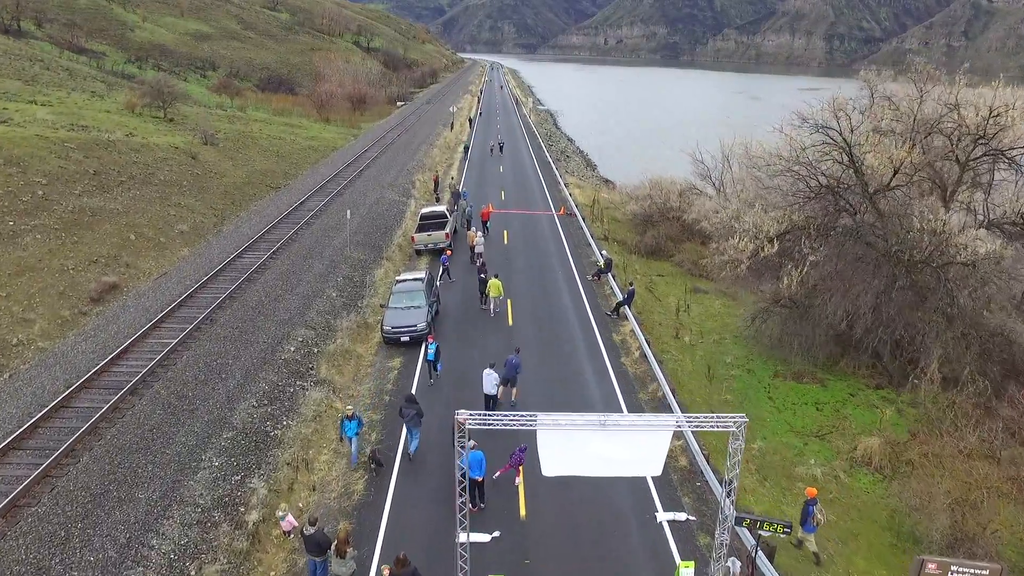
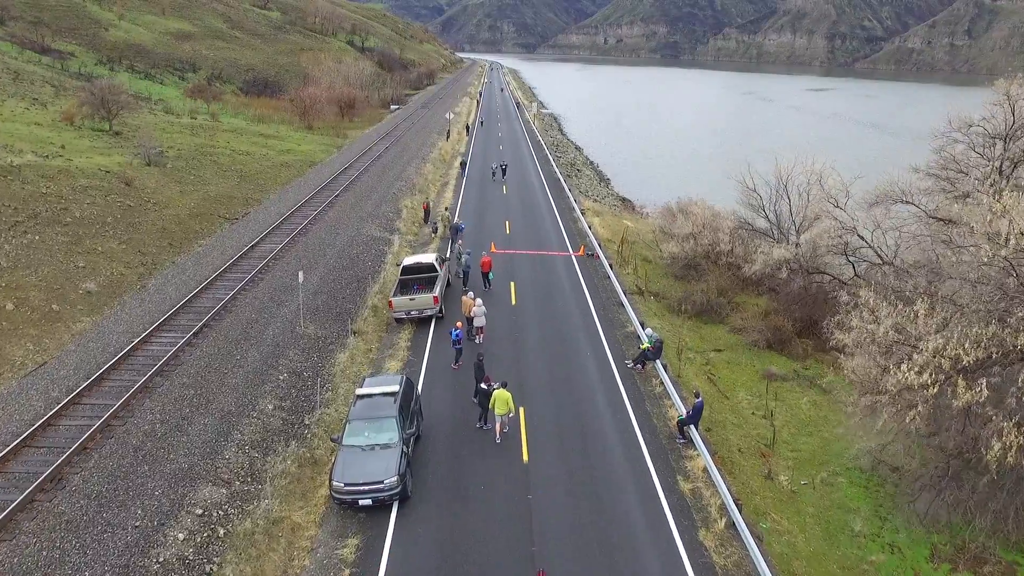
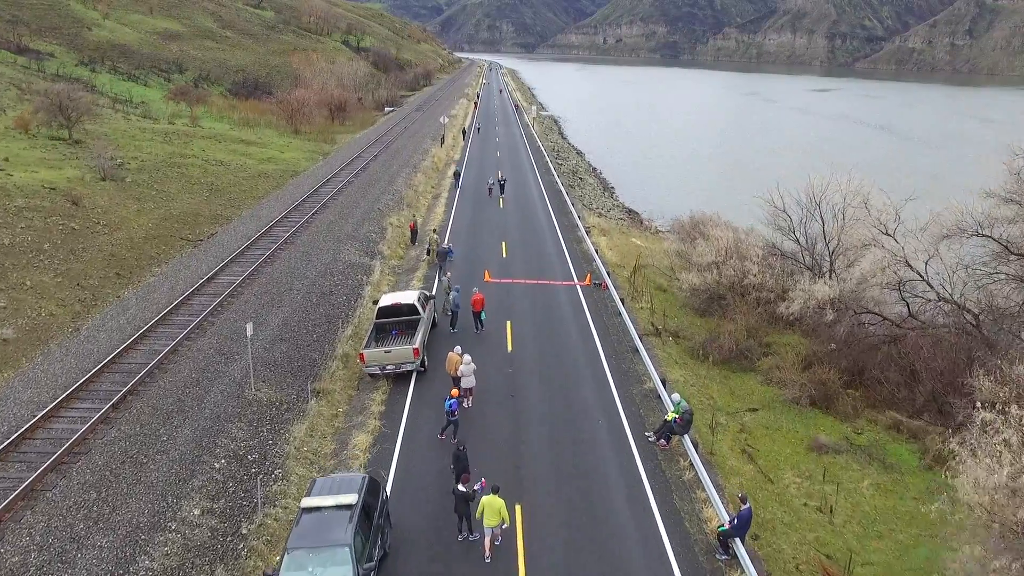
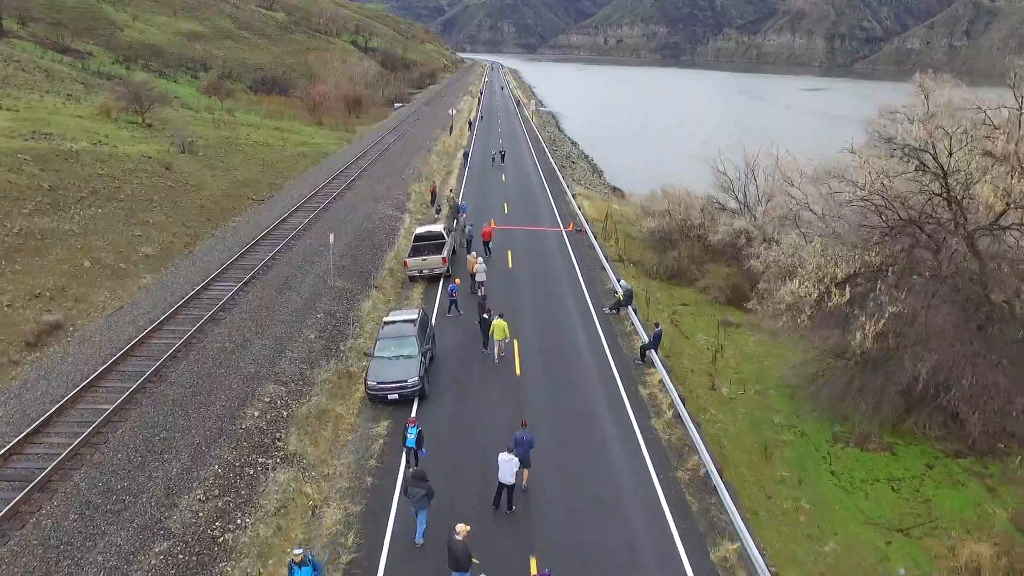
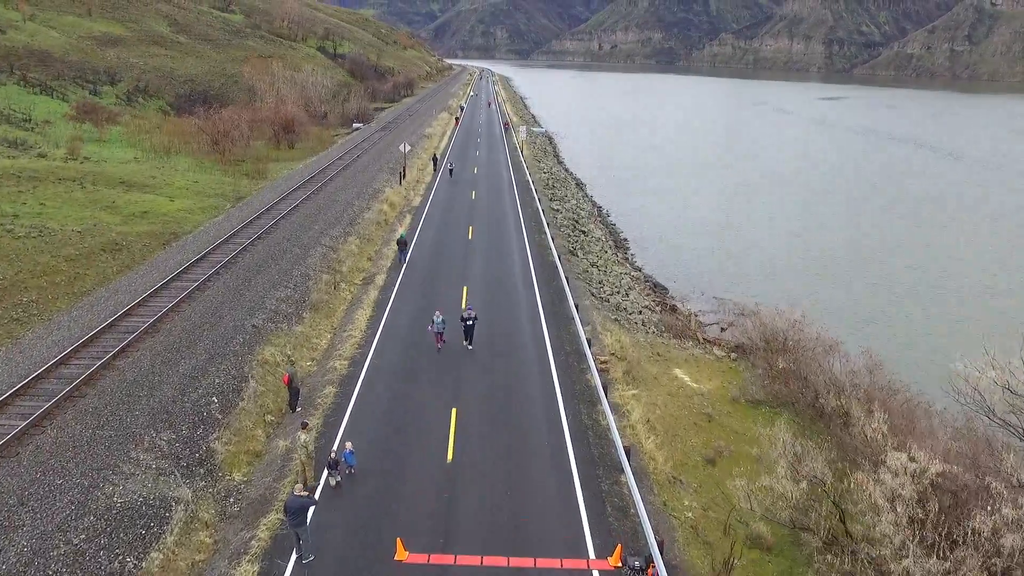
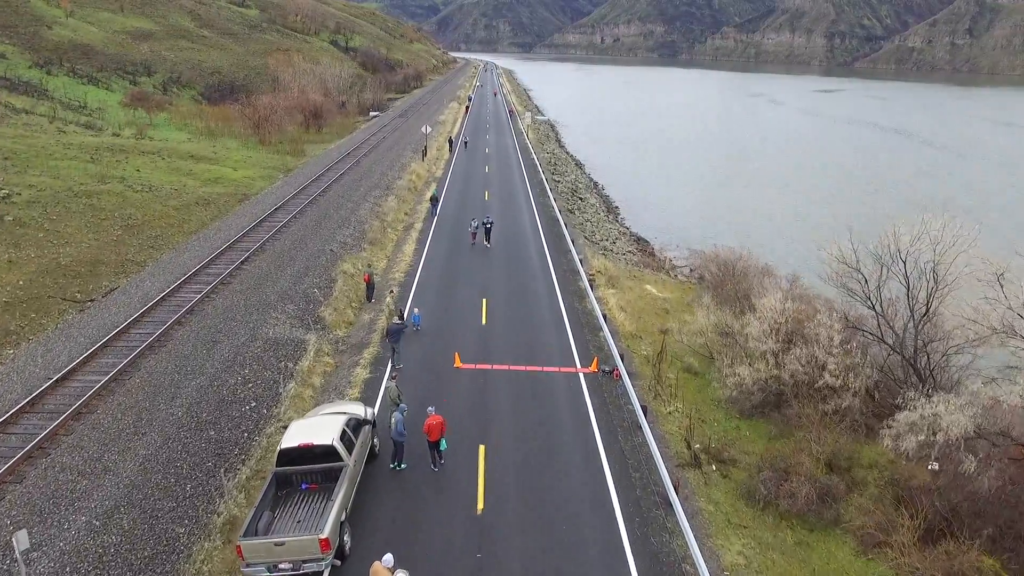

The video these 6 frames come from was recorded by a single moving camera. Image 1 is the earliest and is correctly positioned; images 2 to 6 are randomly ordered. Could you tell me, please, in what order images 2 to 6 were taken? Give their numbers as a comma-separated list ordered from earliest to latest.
4, 2, 3, 6, 5
